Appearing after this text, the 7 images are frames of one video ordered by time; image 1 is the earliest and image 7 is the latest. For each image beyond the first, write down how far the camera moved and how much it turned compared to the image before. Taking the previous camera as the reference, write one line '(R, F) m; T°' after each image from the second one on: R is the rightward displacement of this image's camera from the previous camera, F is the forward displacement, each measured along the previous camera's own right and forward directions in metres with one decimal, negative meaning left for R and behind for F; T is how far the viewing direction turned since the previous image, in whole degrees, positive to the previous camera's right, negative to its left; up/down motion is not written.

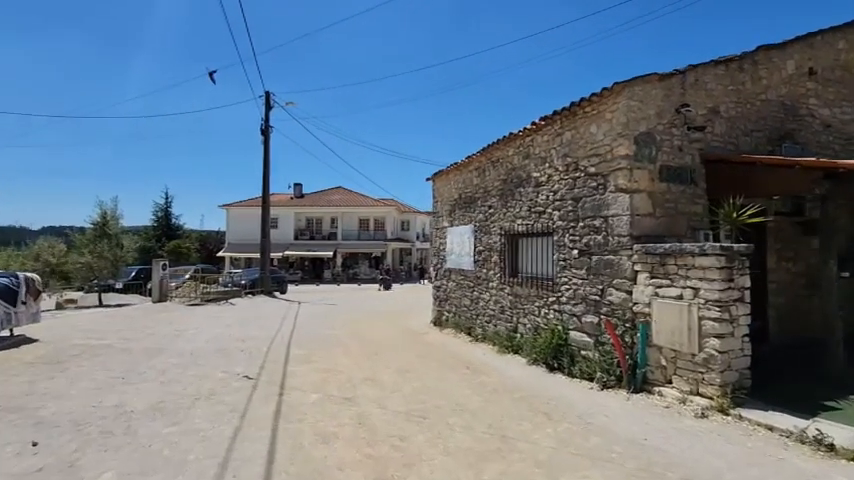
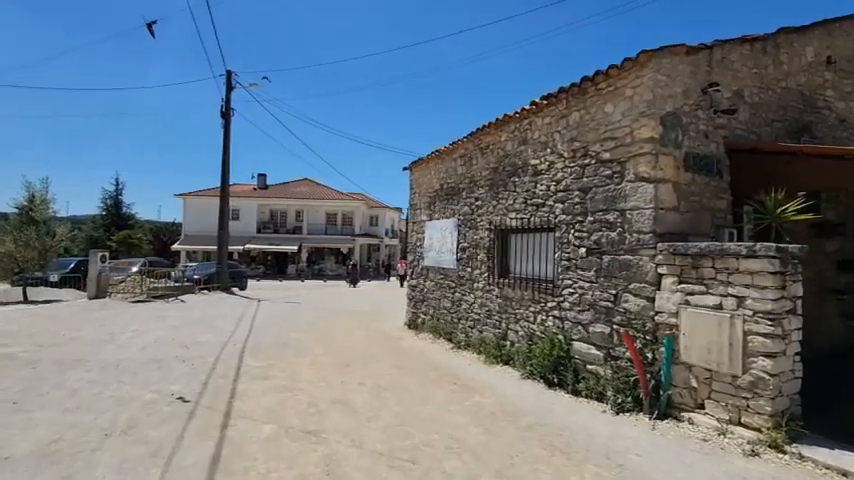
(-0.3, +1.4) m; +4°
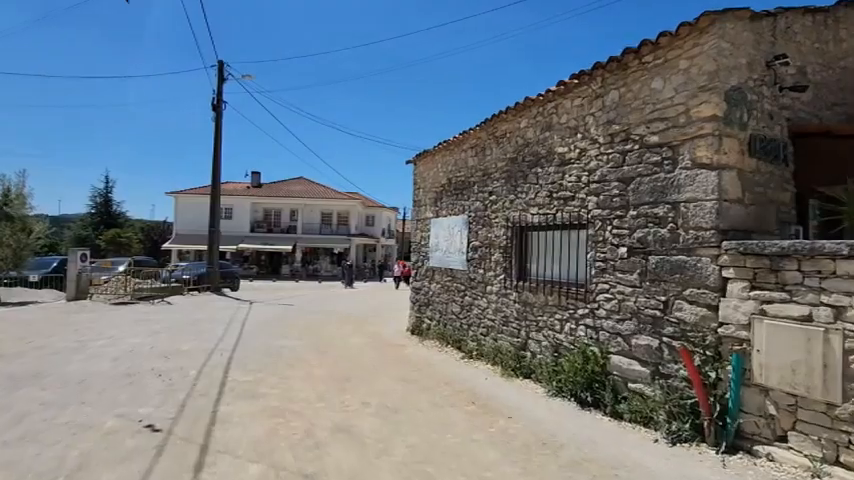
(-0.3, +1.1) m; +1°
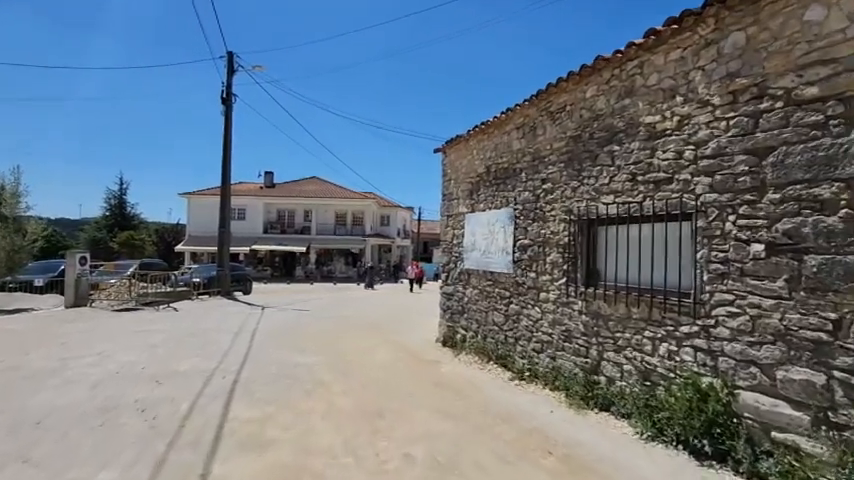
(-0.5, +1.7) m; -2°
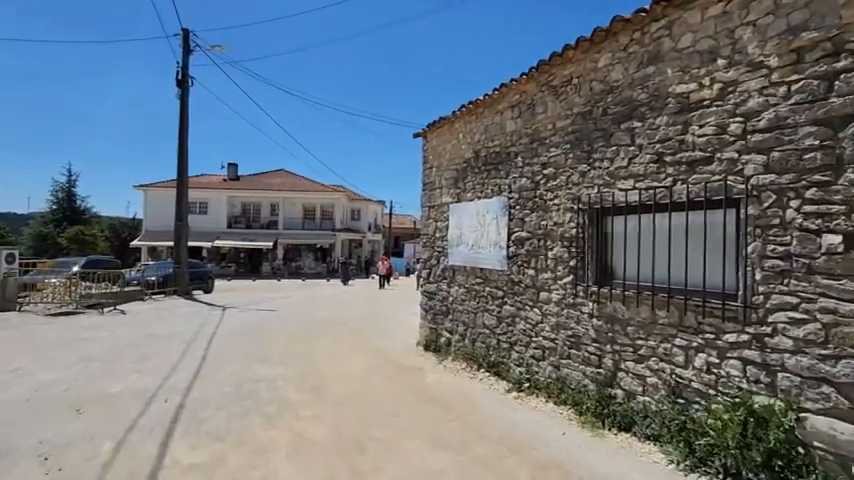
(-0.2, +1.2) m; +4°
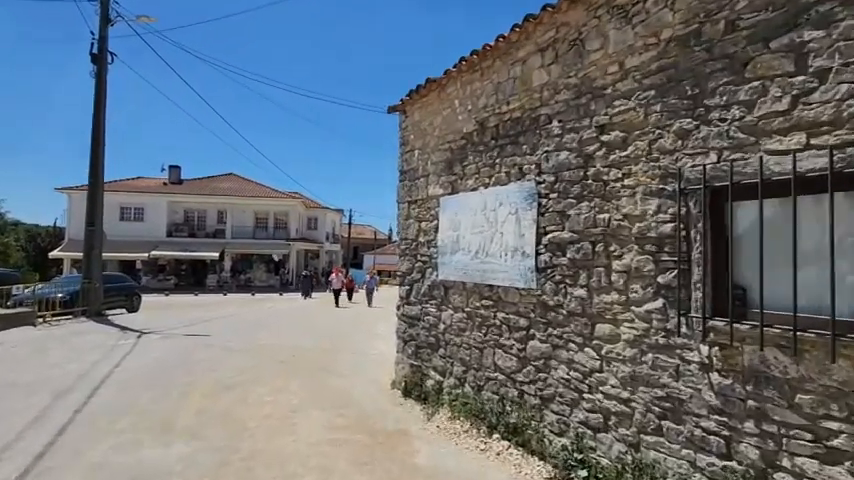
(-0.4, +2.8) m; +5°
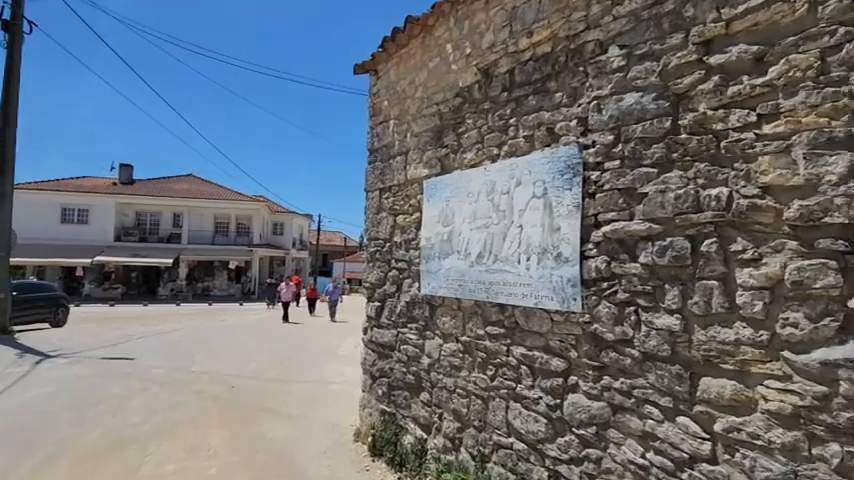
(-0.1, +2.1) m; +4°
